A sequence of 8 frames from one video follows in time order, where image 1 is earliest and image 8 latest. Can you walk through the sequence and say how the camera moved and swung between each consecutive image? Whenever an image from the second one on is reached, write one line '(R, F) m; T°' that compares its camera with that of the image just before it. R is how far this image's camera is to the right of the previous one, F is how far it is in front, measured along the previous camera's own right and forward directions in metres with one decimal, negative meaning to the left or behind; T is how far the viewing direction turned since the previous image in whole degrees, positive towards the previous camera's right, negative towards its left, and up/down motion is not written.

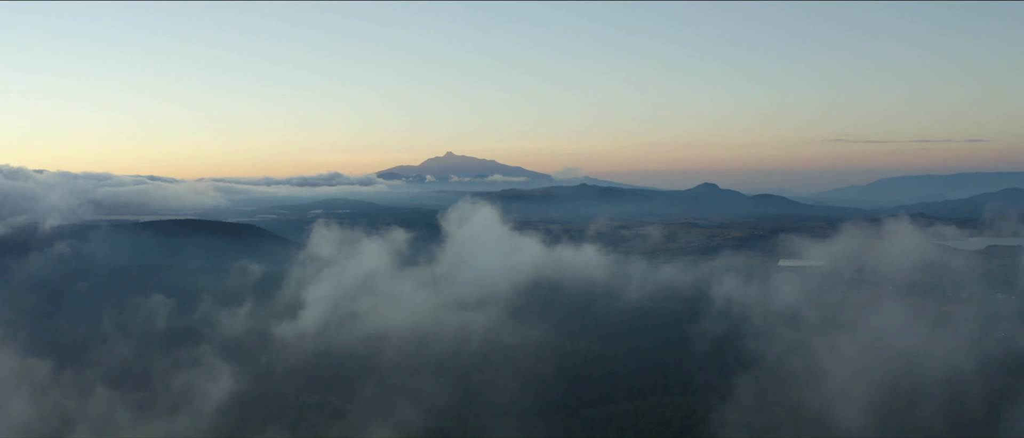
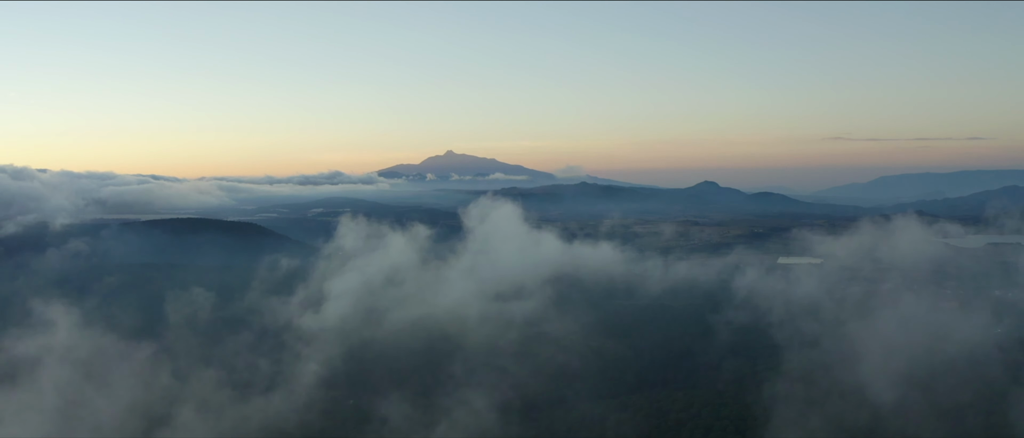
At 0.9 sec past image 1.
(-2.9, -2.7) m; 0°
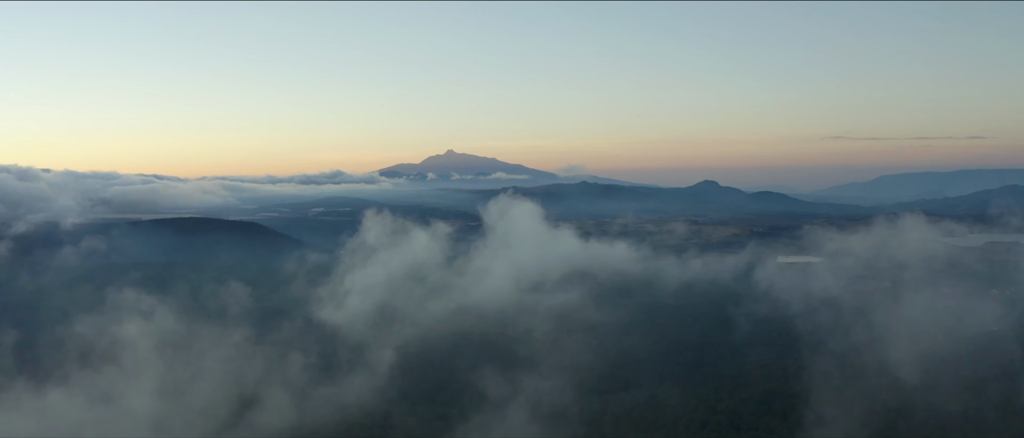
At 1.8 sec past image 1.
(-2.9, -2.8) m; 0°
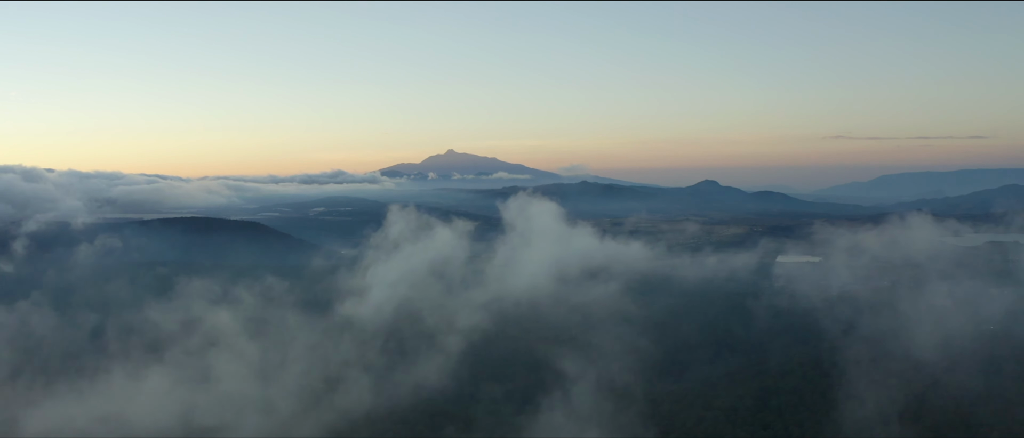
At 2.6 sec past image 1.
(-3.1, -2.8) m; 0°
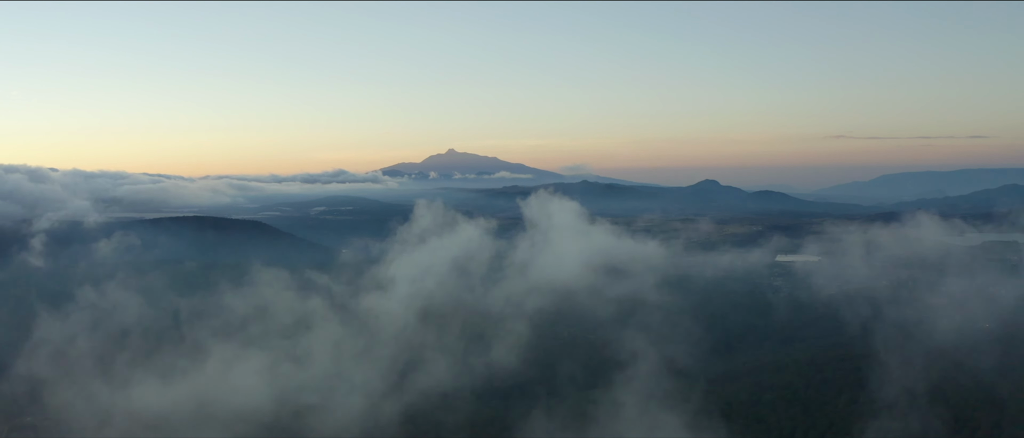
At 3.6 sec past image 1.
(-3.5, -3.5) m; 0°
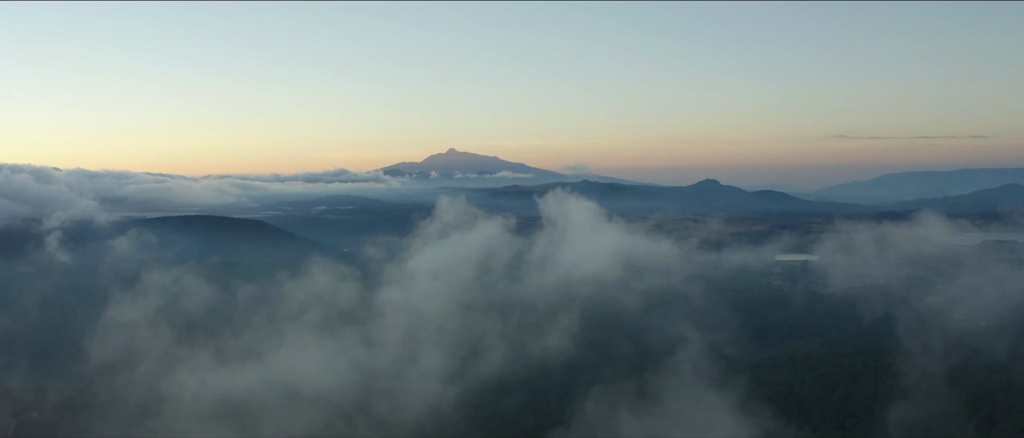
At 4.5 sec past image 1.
(-3.1, -3.0) m; 0°
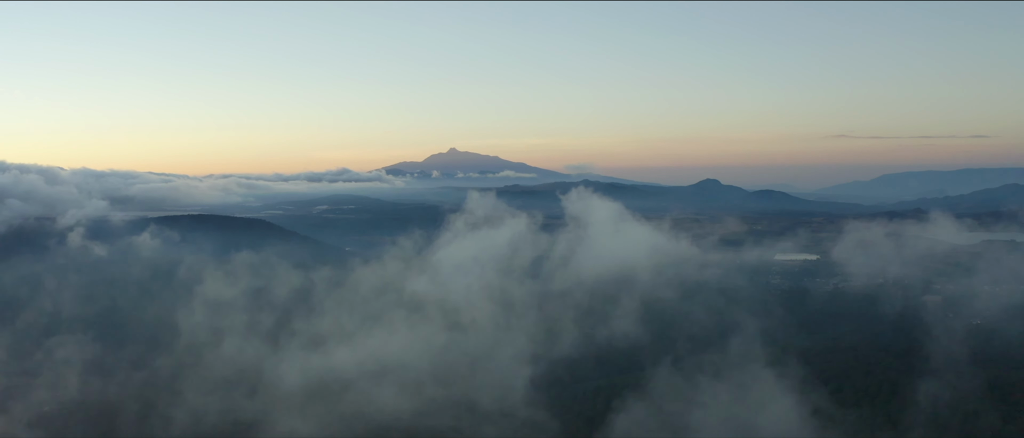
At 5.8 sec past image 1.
(-4.5, -4.3) m; 0°
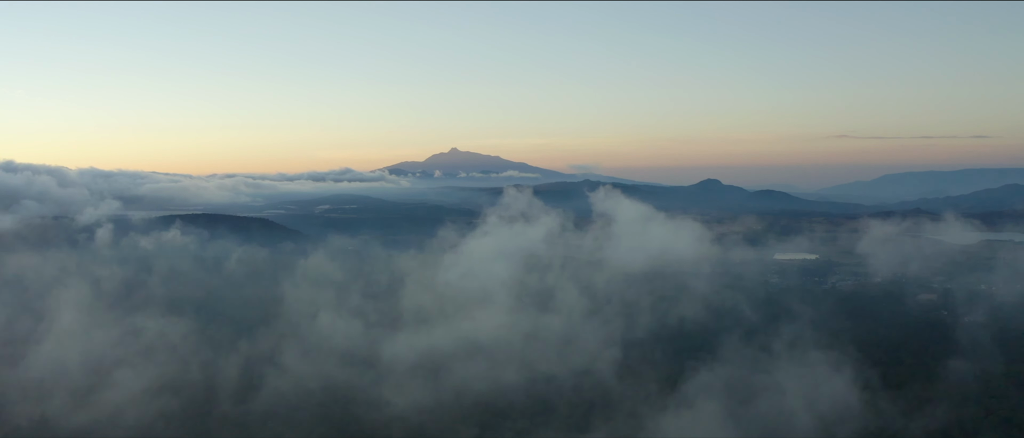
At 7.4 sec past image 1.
(-5.8, -5.7) m; 0°
